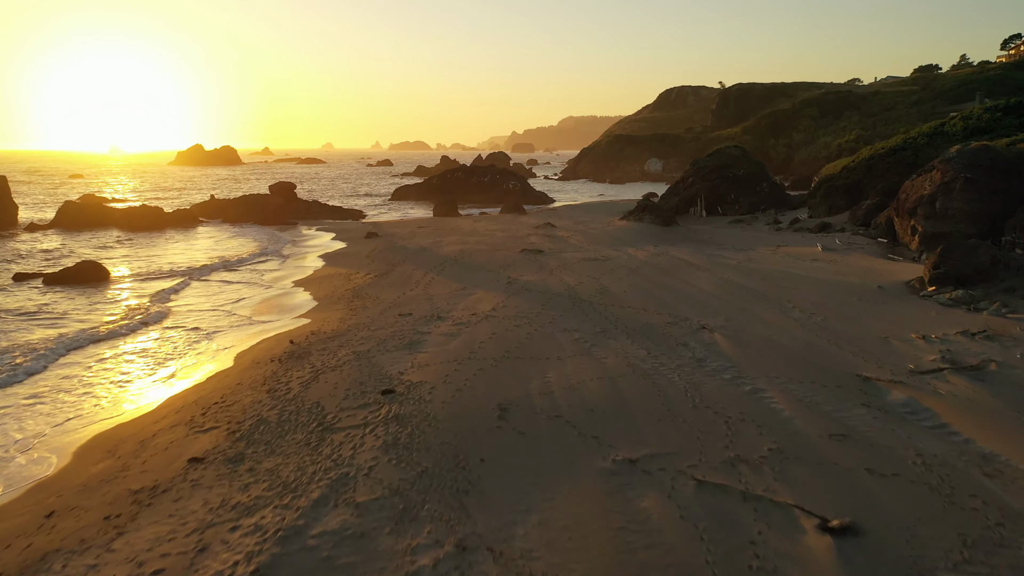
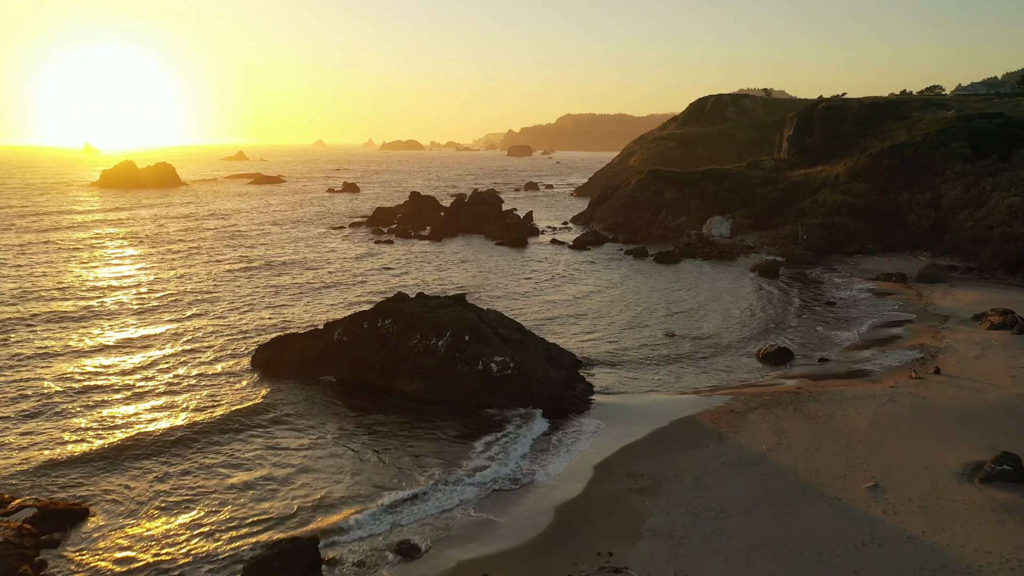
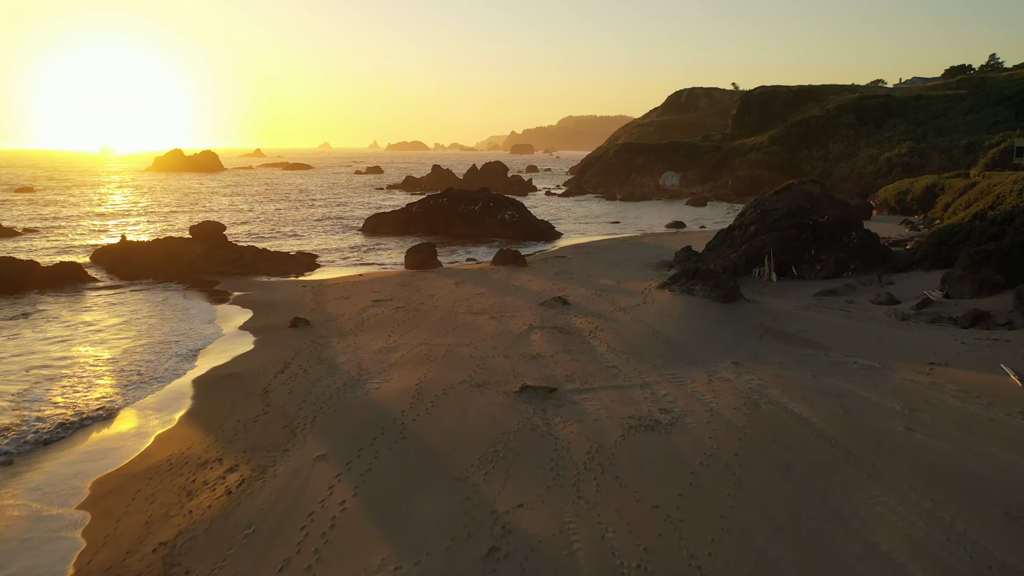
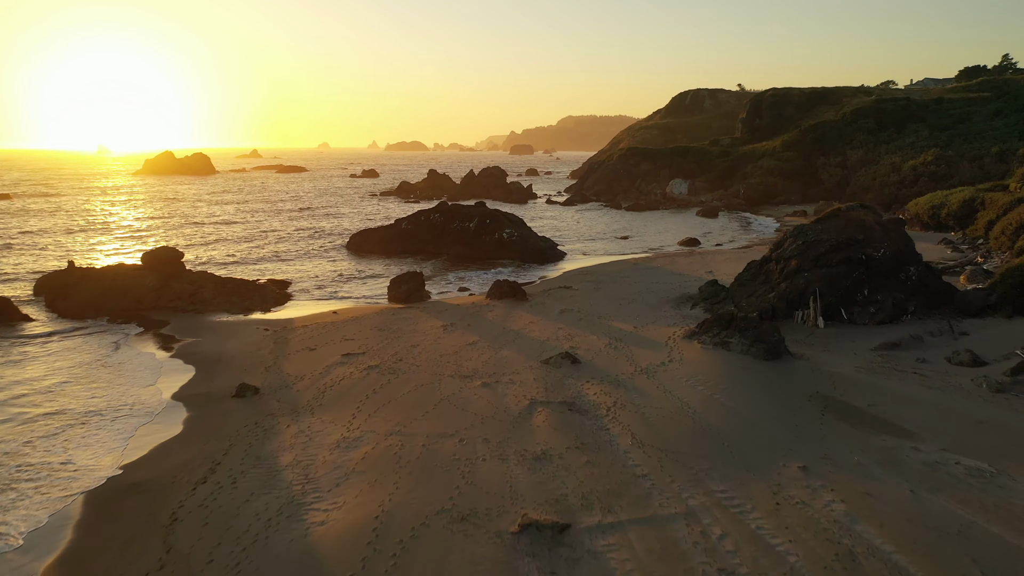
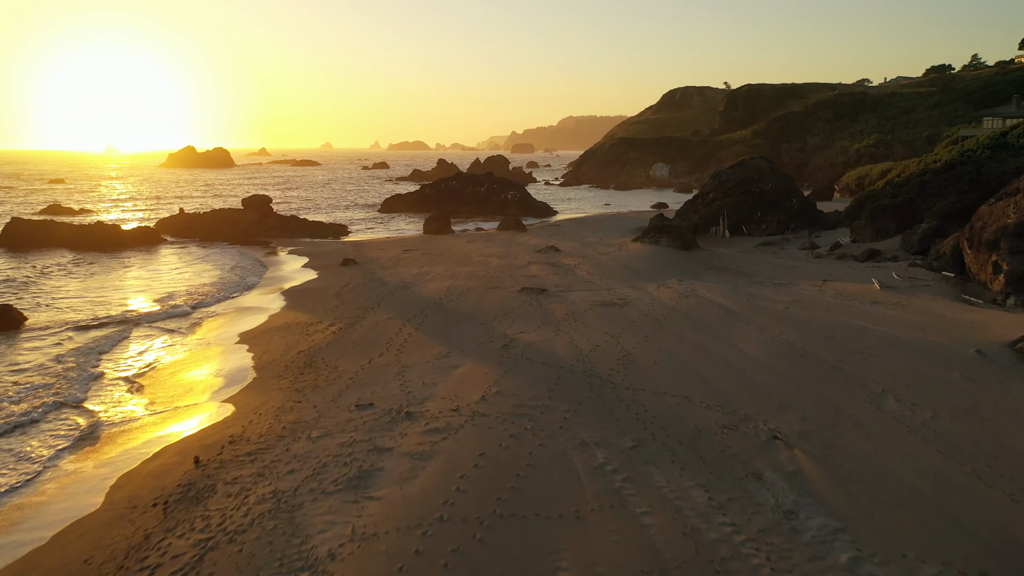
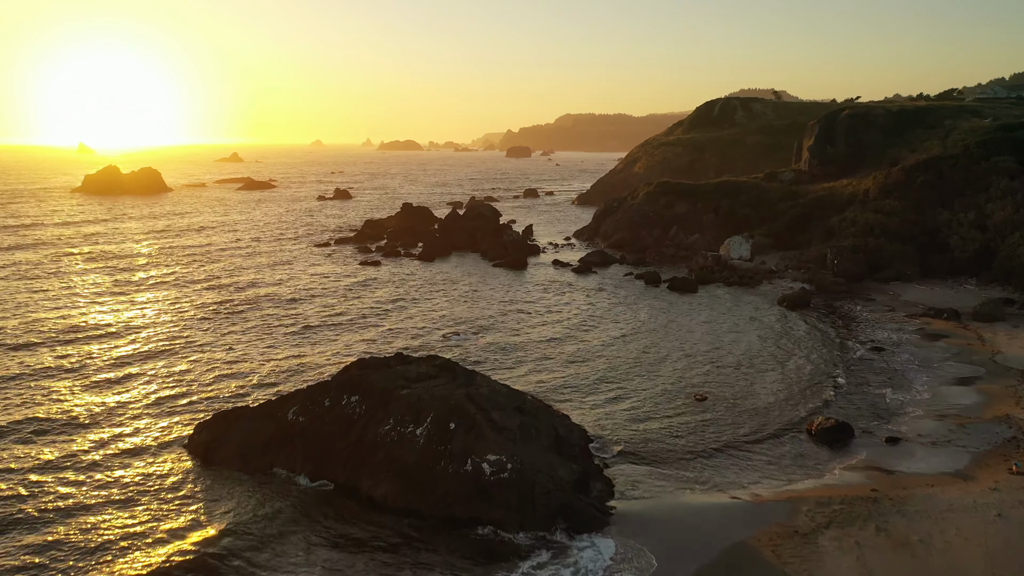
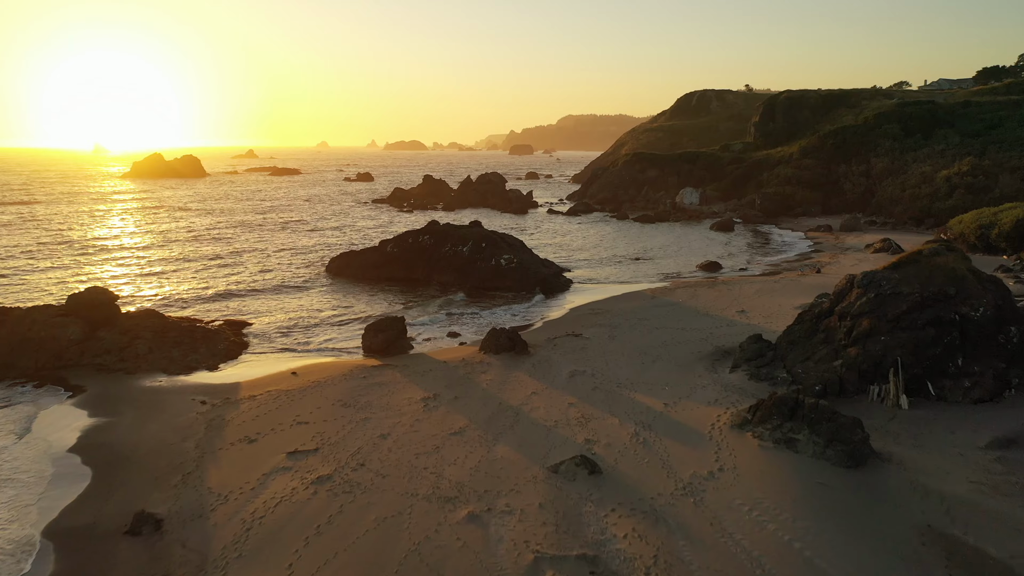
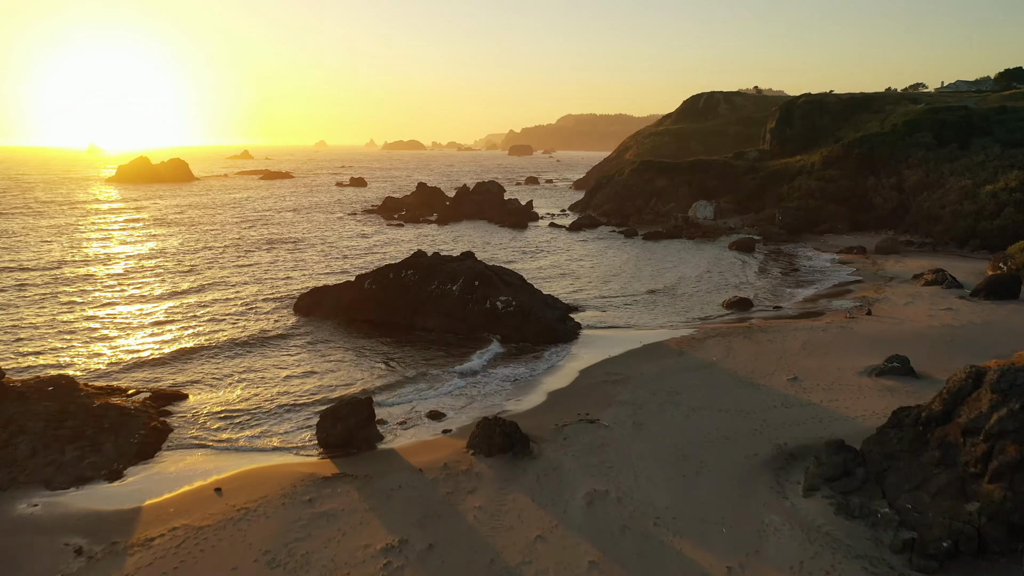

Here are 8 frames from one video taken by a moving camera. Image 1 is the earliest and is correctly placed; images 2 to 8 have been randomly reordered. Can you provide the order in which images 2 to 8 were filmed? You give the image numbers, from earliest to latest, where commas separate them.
5, 3, 4, 7, 8, 2, 6
